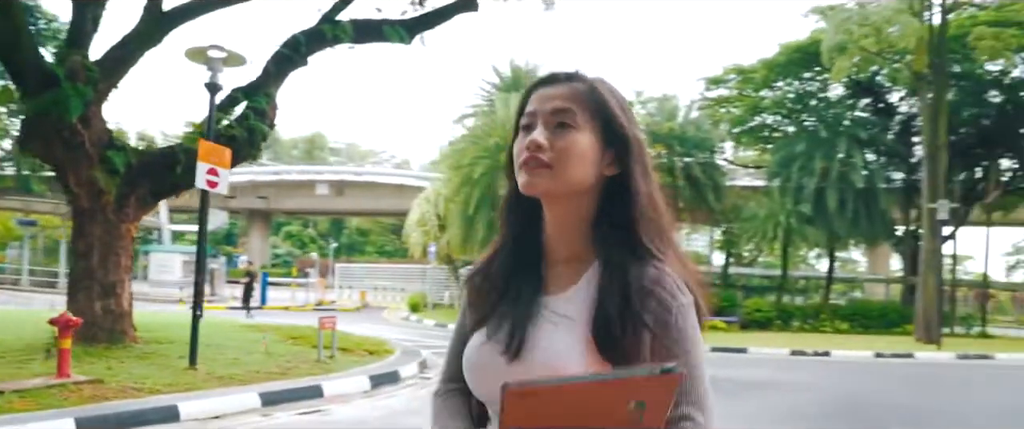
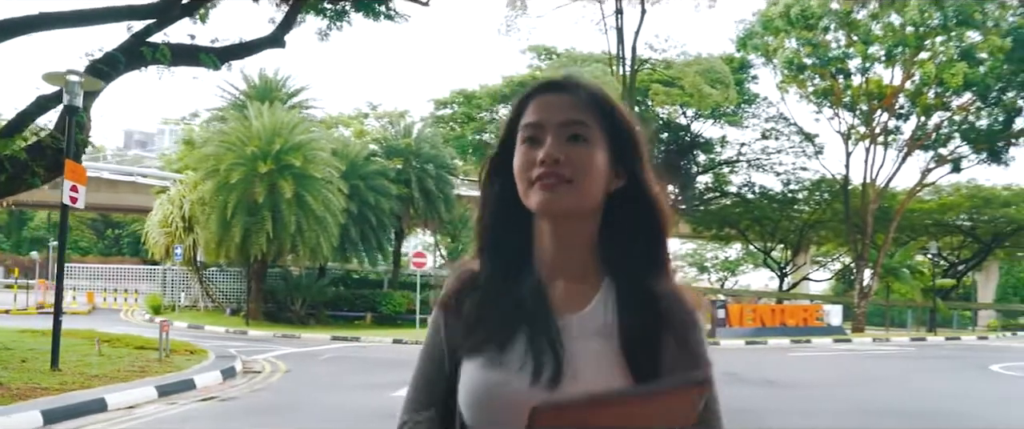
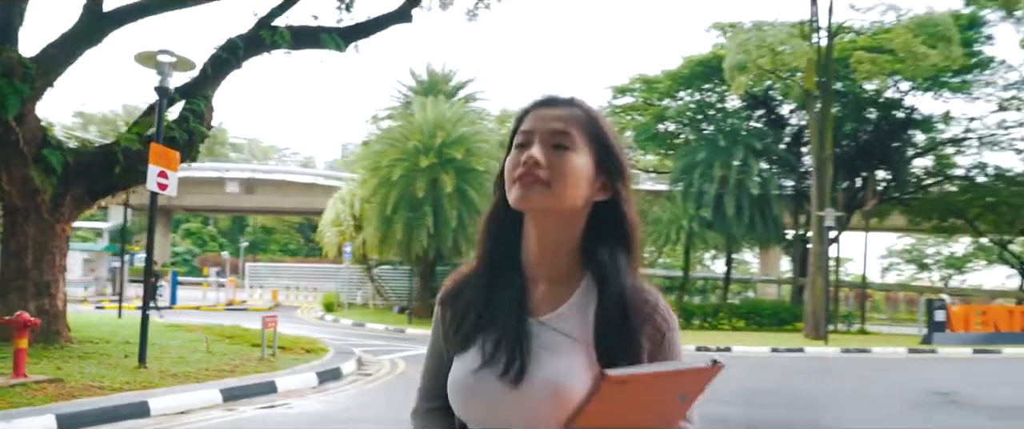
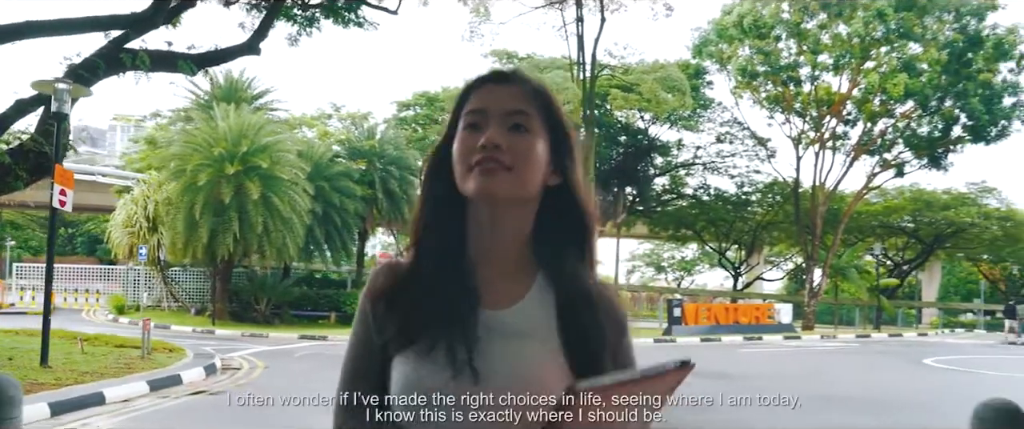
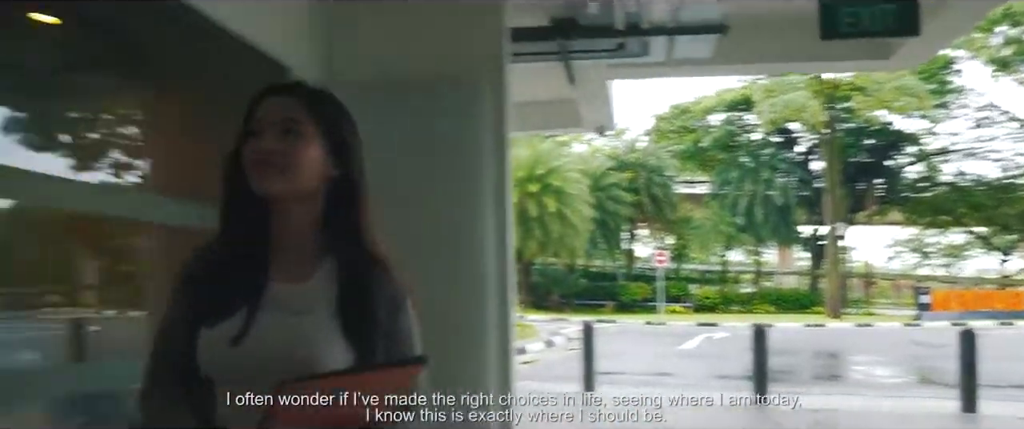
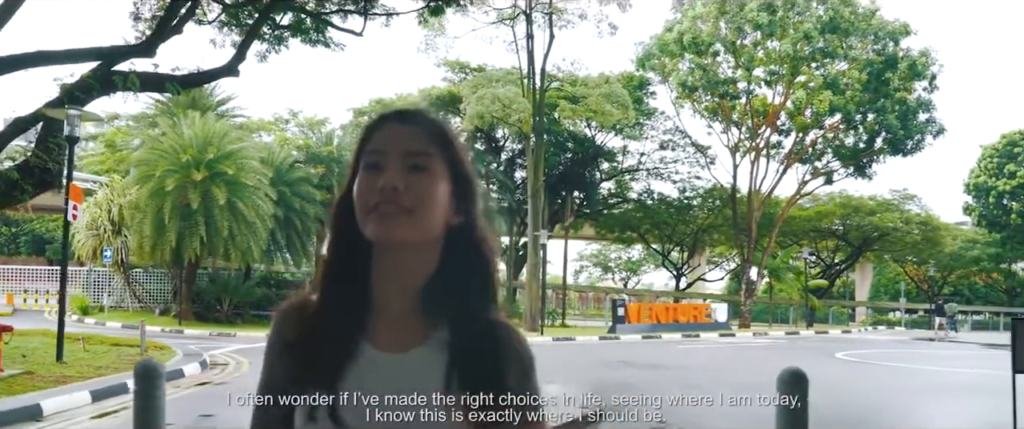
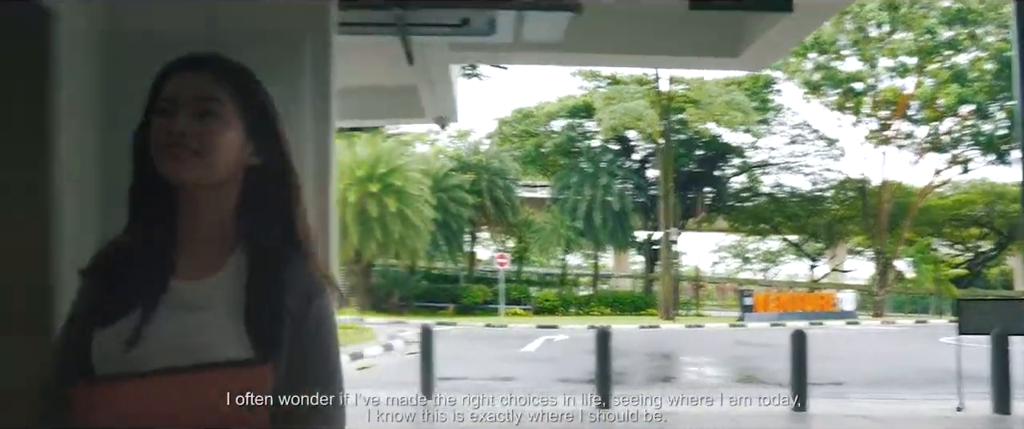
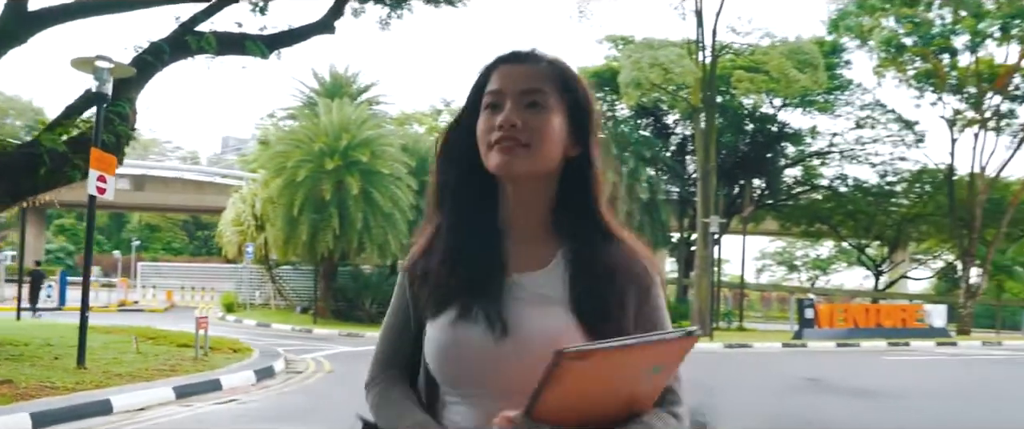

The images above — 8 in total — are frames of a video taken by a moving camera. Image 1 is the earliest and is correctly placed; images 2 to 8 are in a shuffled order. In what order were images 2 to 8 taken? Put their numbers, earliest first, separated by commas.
3, 8, 2, 4, 6, 7, 5
